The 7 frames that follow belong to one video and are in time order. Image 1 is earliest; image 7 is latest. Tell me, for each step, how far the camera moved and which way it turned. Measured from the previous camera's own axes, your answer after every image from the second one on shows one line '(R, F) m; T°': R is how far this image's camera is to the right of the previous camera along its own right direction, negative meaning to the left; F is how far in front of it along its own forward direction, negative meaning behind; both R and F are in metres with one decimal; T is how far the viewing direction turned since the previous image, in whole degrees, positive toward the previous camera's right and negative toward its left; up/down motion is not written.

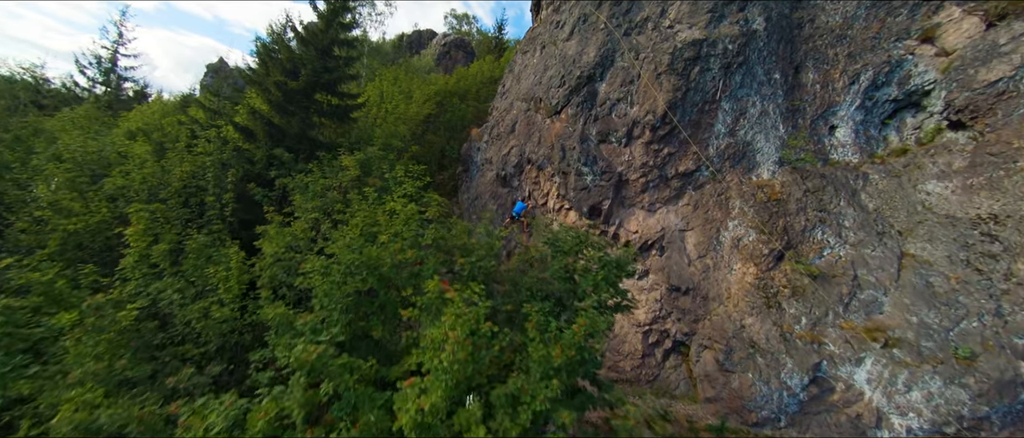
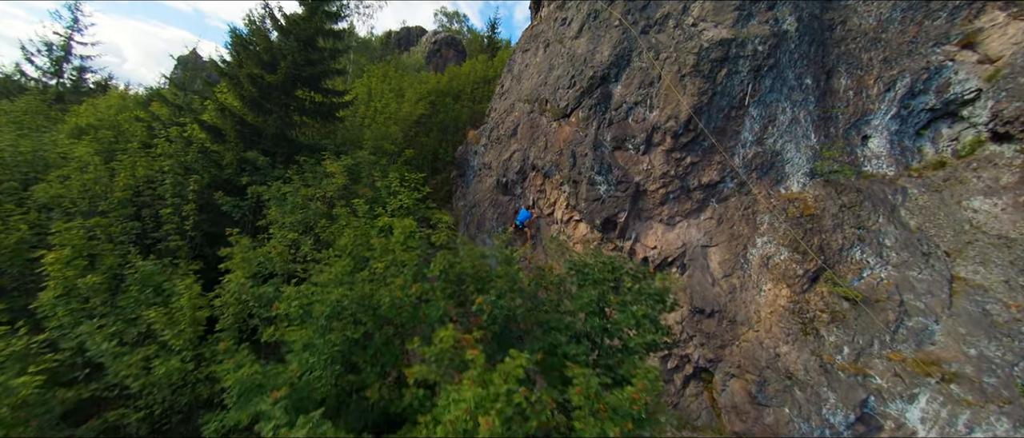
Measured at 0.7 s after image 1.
(-0.5, +0.9) m; +2°
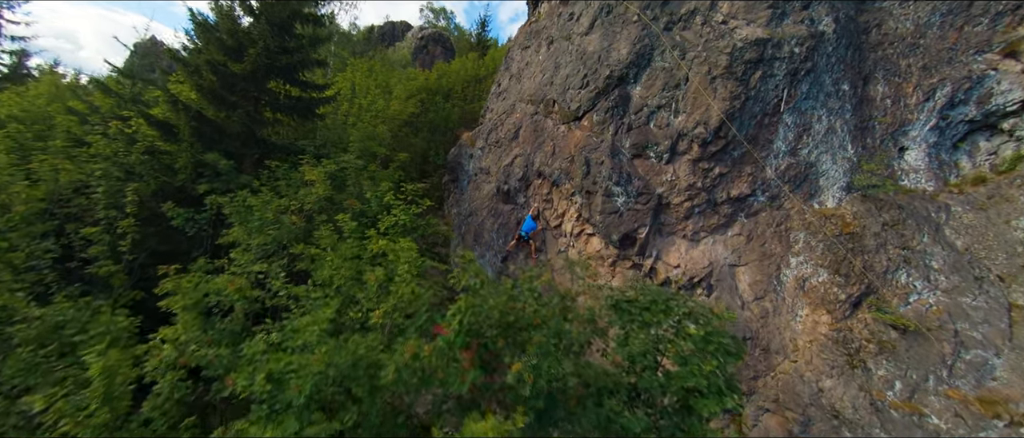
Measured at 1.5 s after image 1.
(-0.6, +1.0) m; +3°
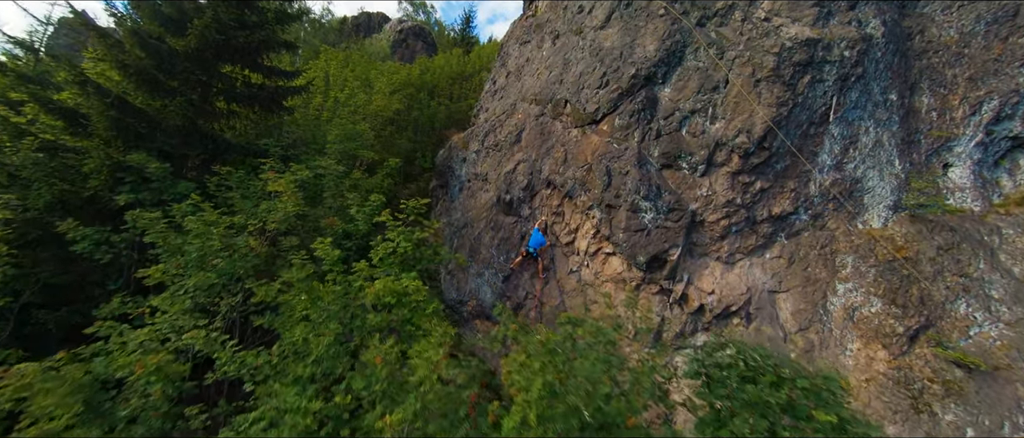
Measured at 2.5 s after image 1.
(-0.8, +1.3) m; +5°
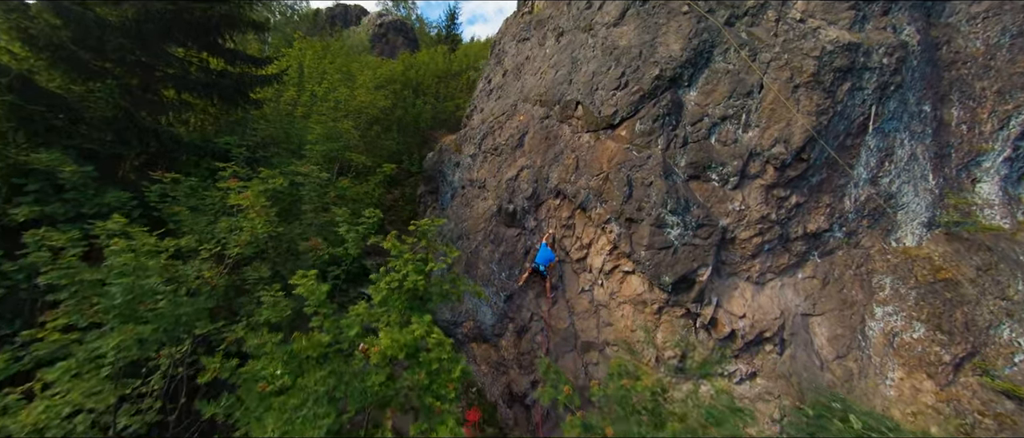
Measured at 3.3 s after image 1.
(-0.7, +0.9) m; +4°
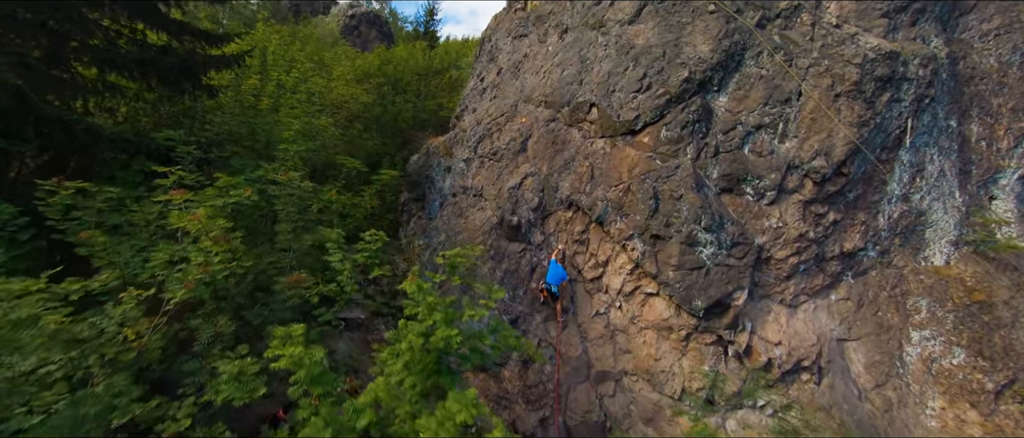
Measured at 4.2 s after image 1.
(-0.8, +0.9) m; +5°
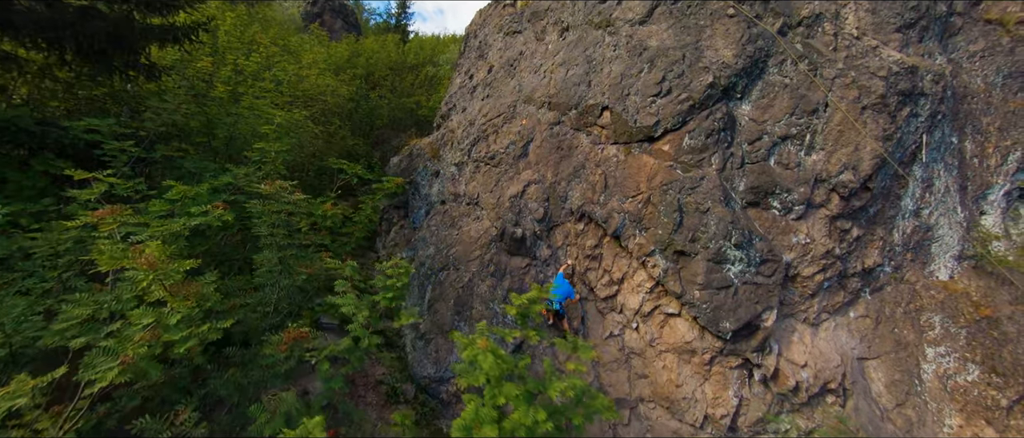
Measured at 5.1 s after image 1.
(-0.8, +0.8) m; +6°
